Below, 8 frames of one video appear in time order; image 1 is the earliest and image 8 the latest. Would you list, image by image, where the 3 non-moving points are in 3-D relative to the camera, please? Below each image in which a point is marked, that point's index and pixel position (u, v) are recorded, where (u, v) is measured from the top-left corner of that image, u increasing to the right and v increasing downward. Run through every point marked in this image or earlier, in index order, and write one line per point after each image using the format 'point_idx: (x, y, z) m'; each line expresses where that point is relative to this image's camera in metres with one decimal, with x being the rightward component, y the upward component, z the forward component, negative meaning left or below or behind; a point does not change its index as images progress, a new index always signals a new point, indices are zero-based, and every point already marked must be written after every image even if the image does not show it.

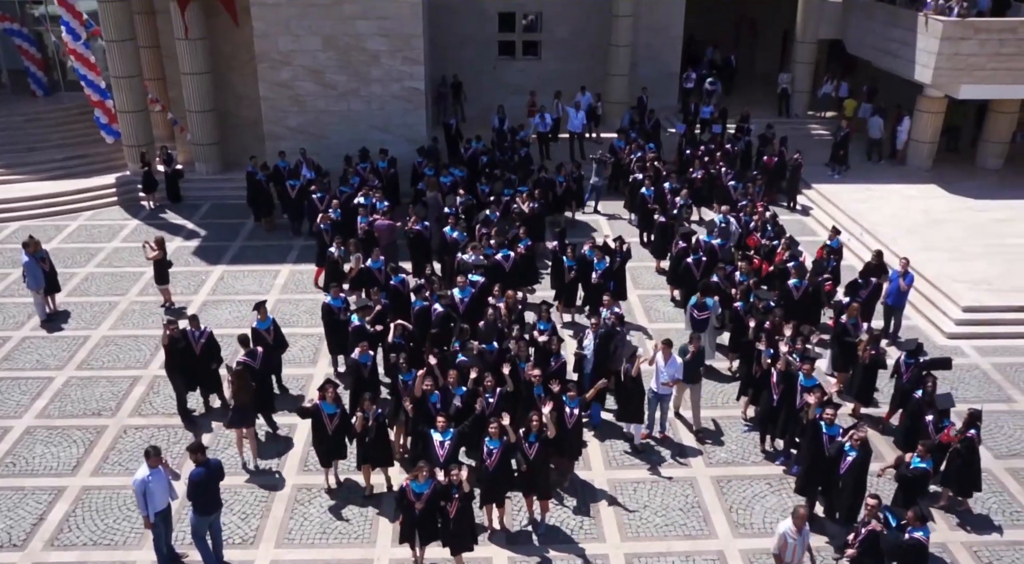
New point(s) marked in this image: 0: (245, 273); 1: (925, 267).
0: (-6.0, +0.2, +17.9) m
1: (+9.2, +0.4, +17.7) m
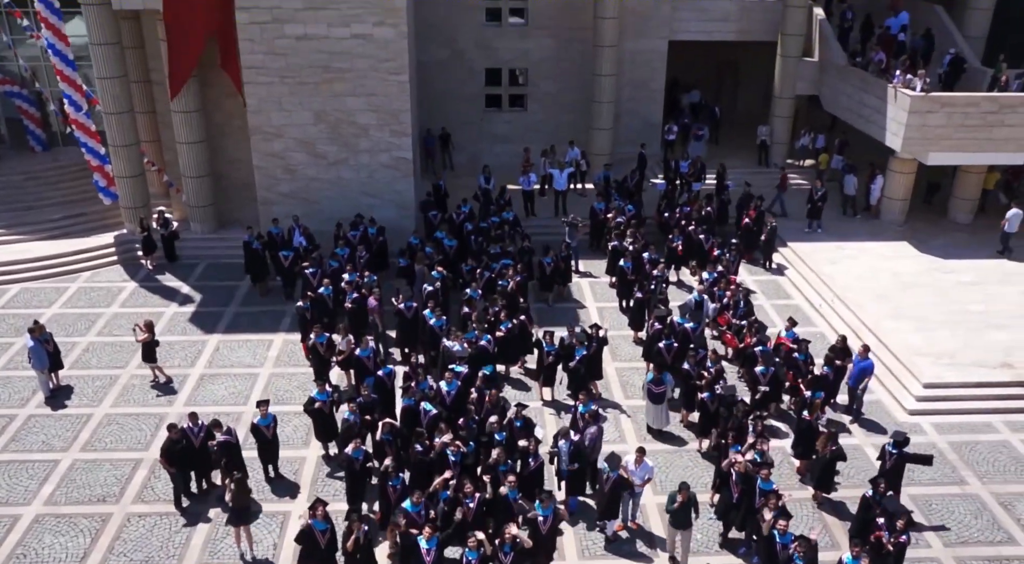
0: (-6.4, -1.4, +18.7) m
1: (+8.8, -1.3, +18.6) m
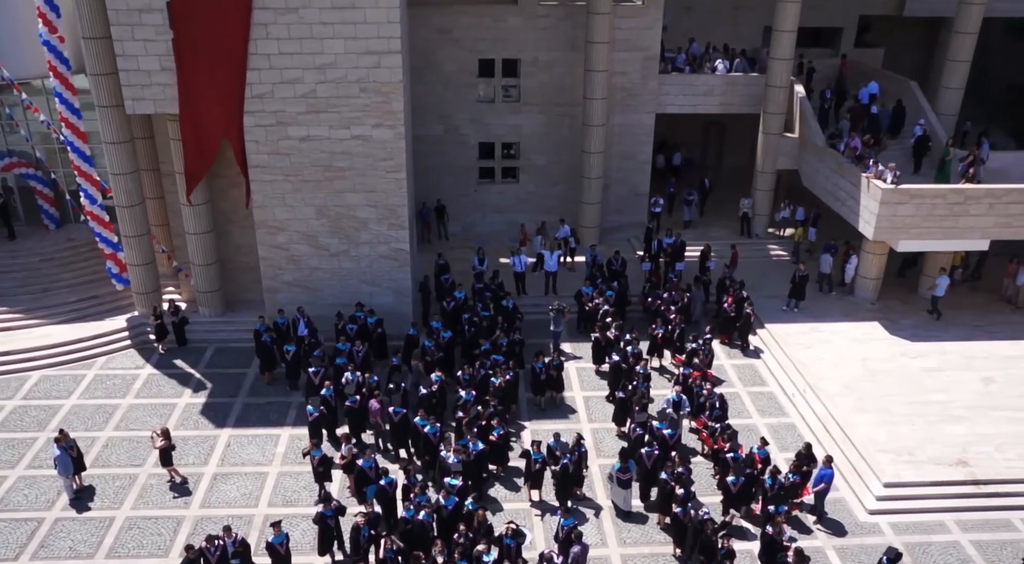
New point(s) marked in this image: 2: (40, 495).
0: (-6.6, -3.9, +20.0) m
1: (+8.6, -3.7, +20.0) m
2: (-10.8, -4.8, +18.3) m
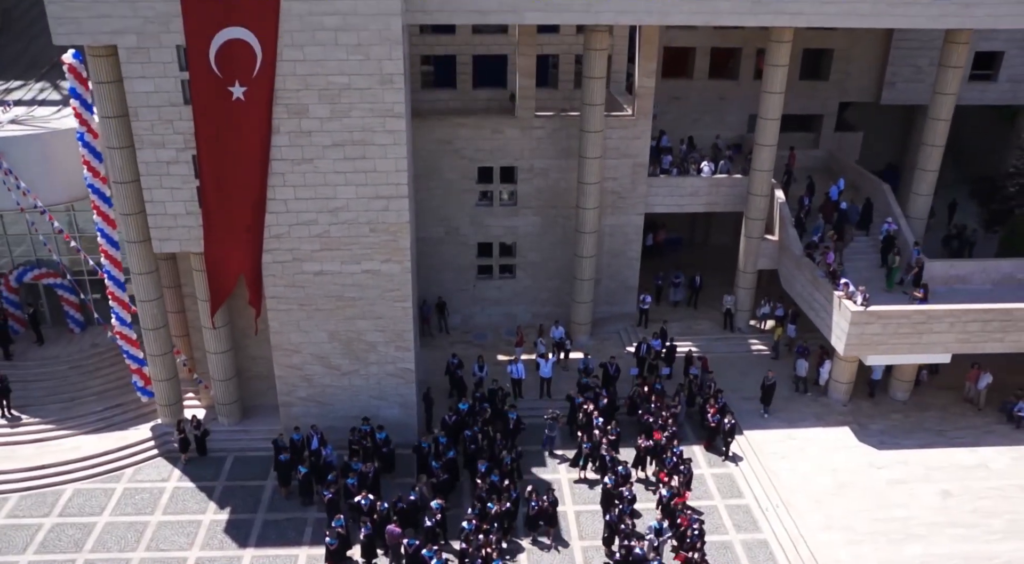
0: (-6.6, -7.6, +21.9) m
1: (+8.5, -7.4, +22.0) m
2: (-10.8, -8.6, +20.2) m
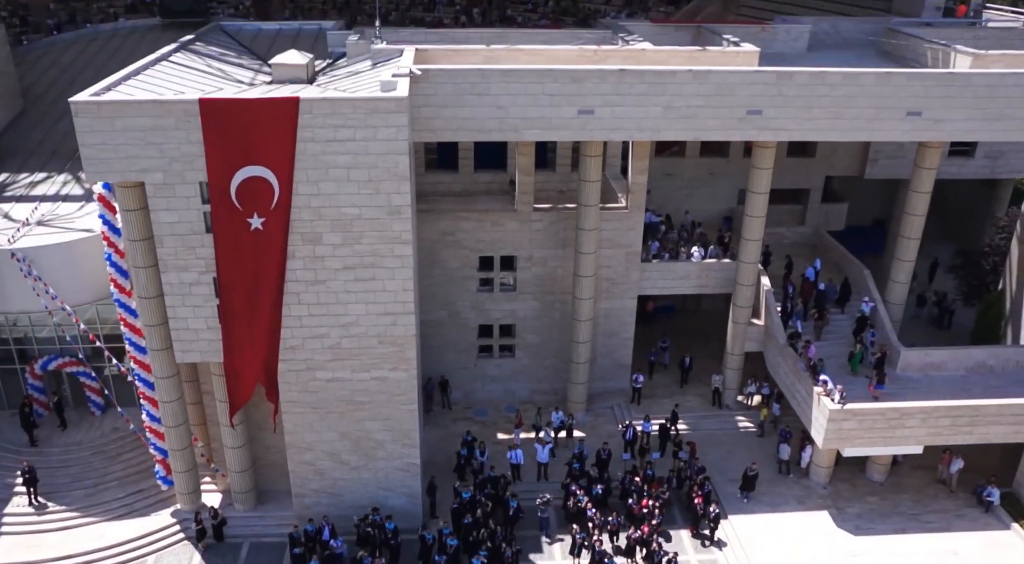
0: (-6.7, -11.0, +23.6) m
1: (+8.5, -10.9, +23.8) m
2: (-10.8, -12.0, +21.9) m
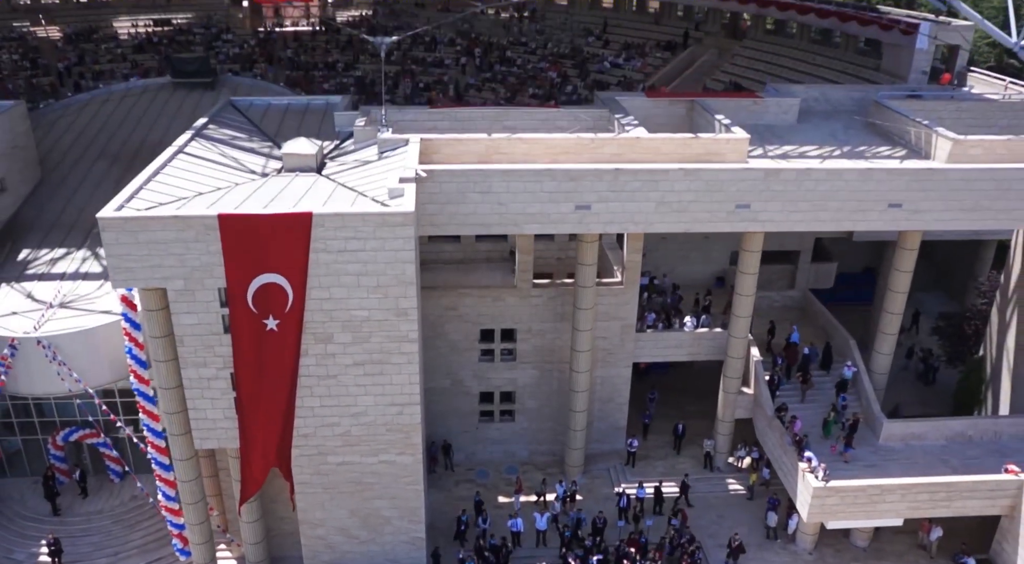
0: (-6.7, -14.0, +25.1) m
1: (+8.5, -13.9, +25.3) m
2: (-10.8, -15.0, +23.4) m
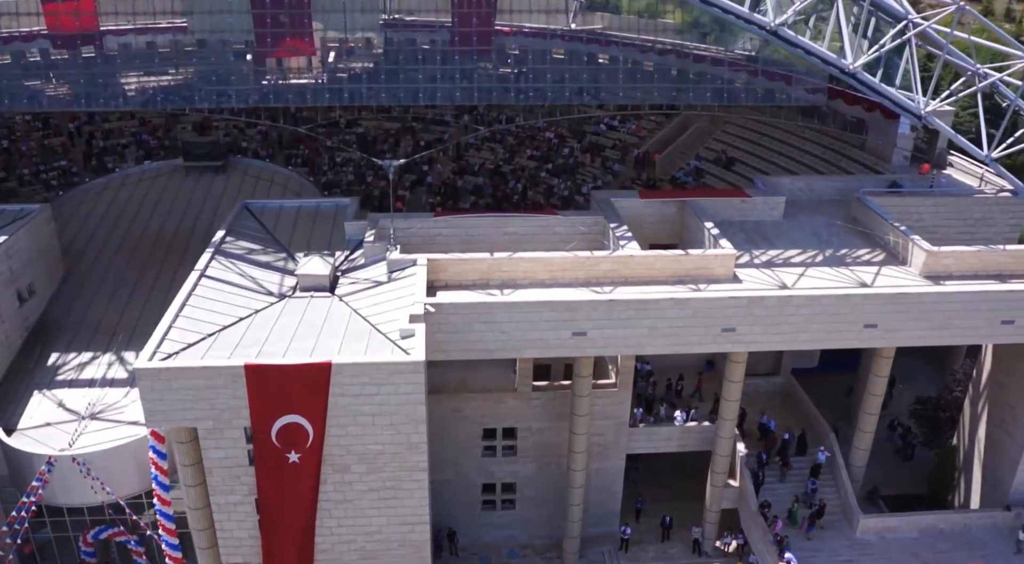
0: (-6.6, -18.6, +27.4) m
1: (+8.6, -18.4, +27.6) m
2: (-10.7, -19.6, +25.6) m
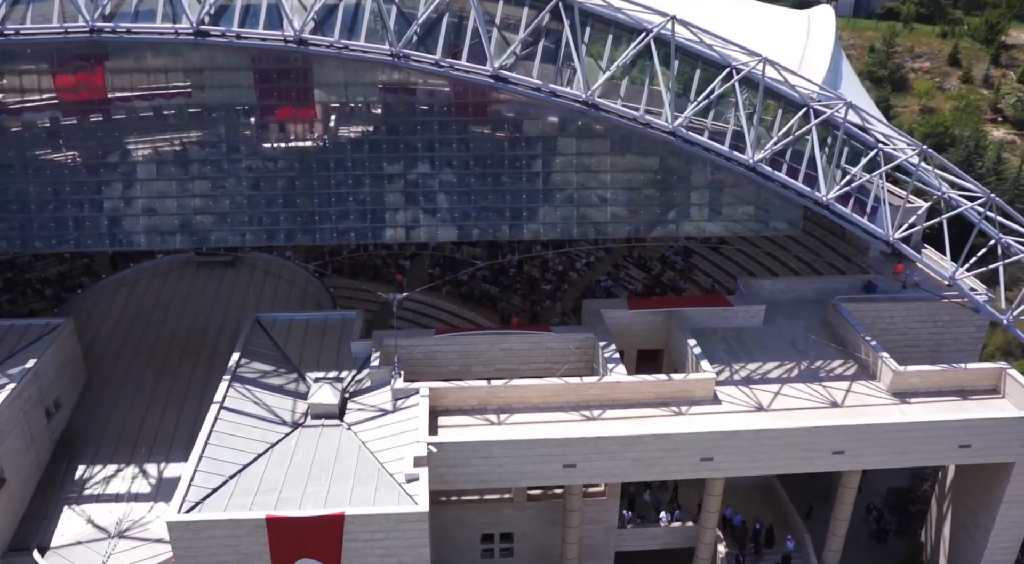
0: (-6.7, -24.2, +30.1) m
1: (+8.5, -24.0, +30.4) m
2: (-10.8, -25.2, +28.4) m
